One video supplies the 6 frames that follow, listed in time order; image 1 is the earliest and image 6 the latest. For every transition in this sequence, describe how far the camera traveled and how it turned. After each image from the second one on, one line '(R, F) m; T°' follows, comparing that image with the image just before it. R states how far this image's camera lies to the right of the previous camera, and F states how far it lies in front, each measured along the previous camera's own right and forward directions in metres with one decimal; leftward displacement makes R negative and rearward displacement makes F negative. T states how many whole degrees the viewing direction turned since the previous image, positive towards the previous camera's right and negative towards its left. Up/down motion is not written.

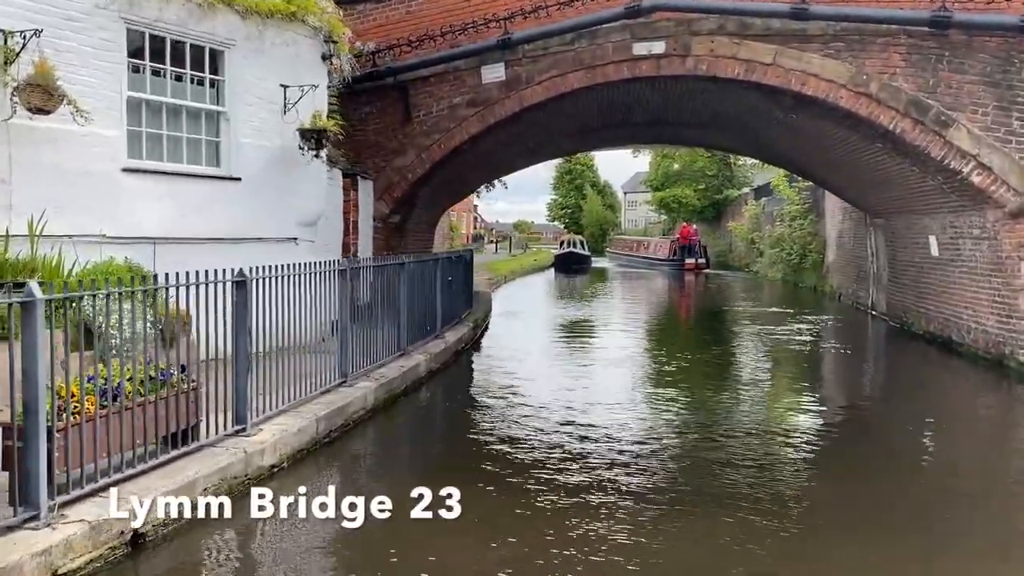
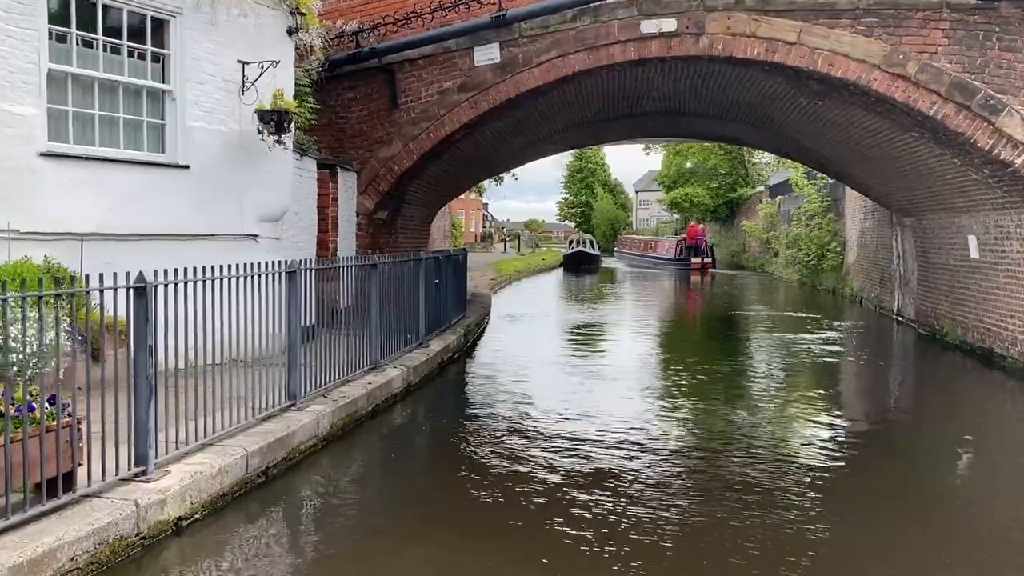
(+0.2, +1.2) m; -1°
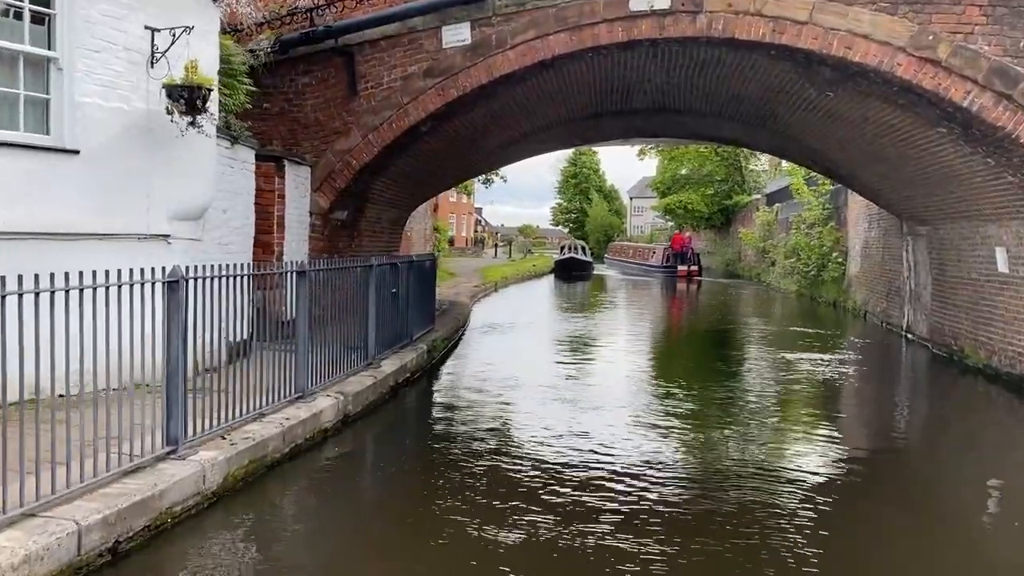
(+0.3, +1.4) m; 0°
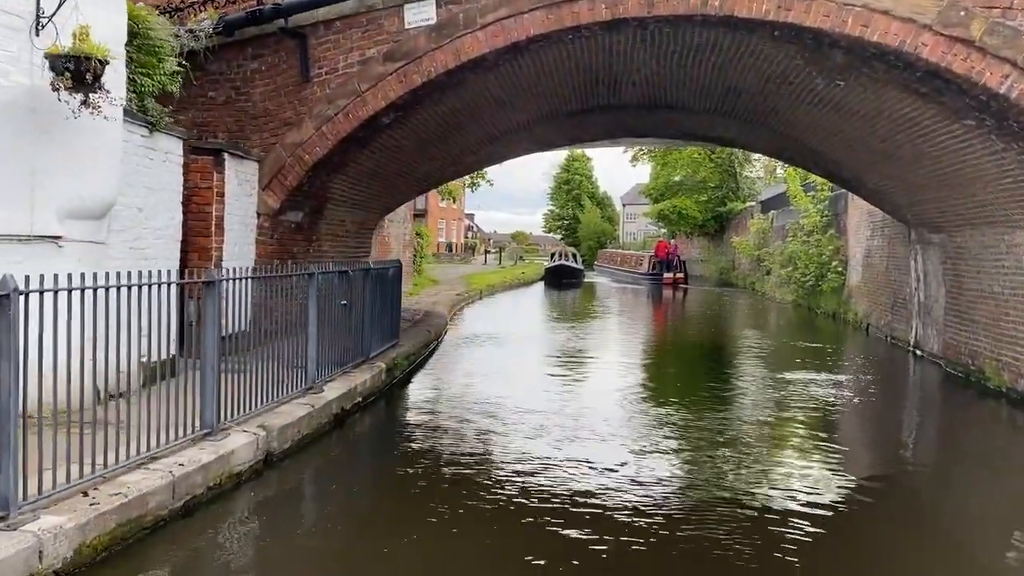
(+0.3, +1.2) m; 0°
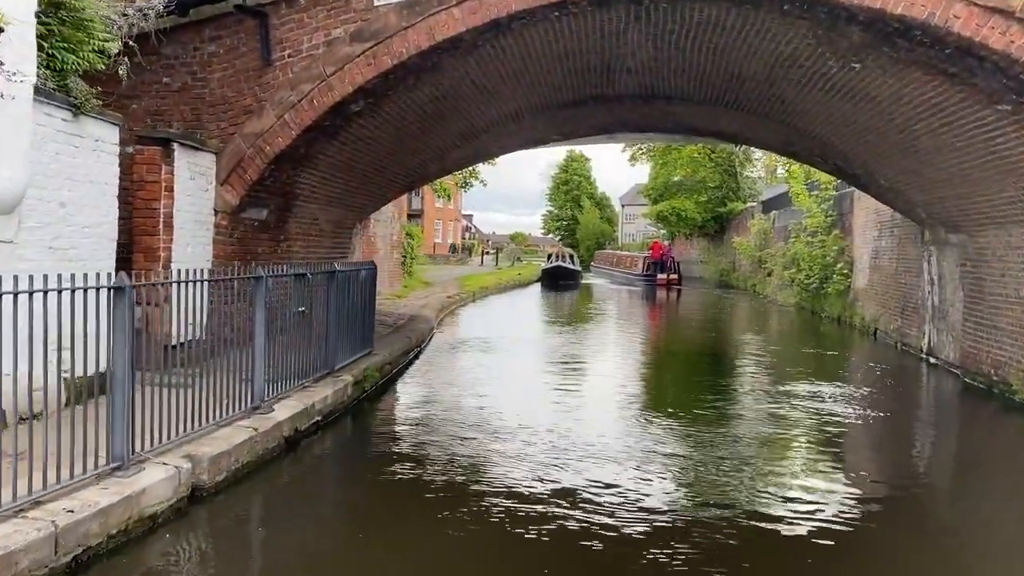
(+0.2, +0.9) m; 0°
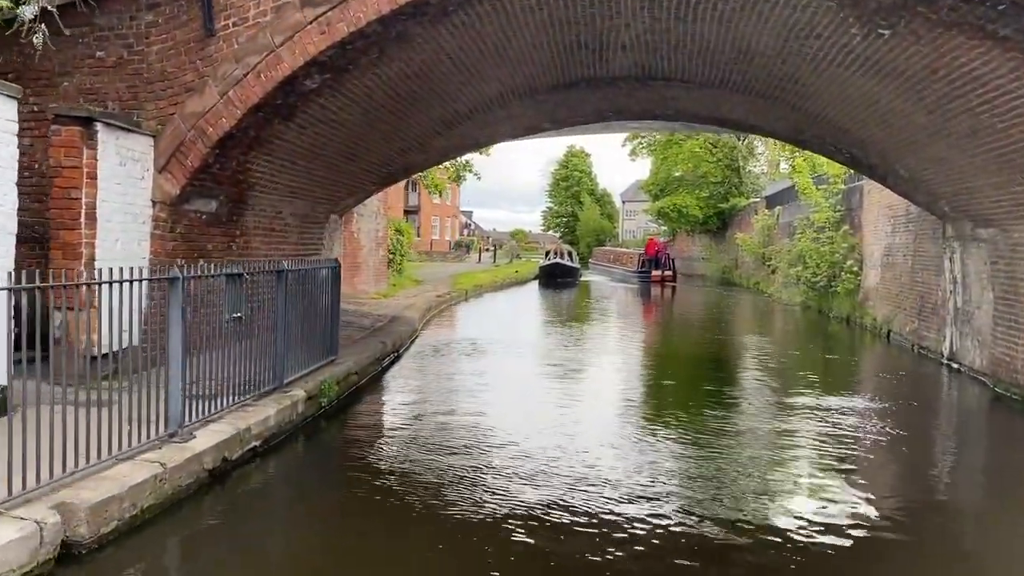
(+0.2, +1.1) m; 0°
